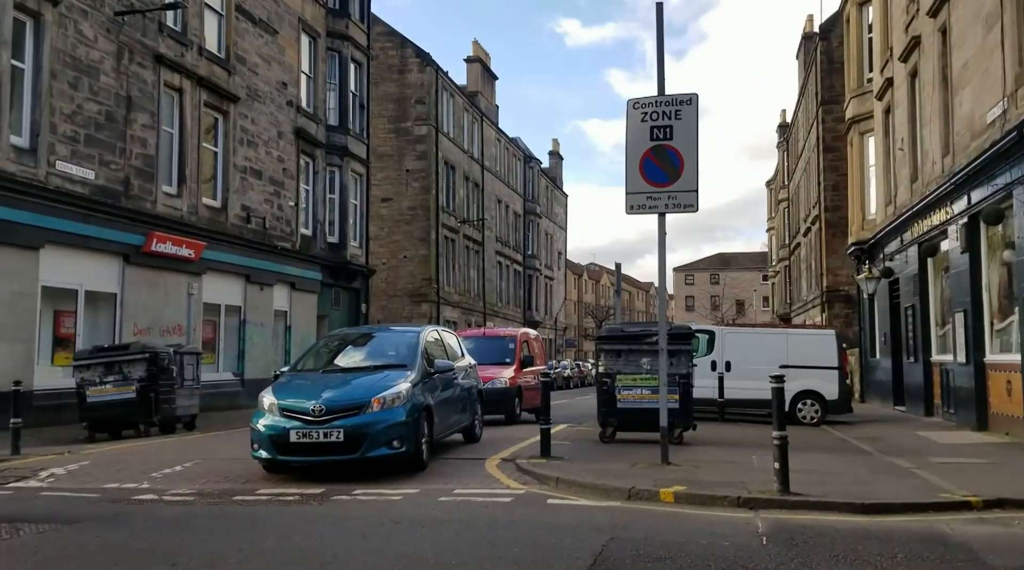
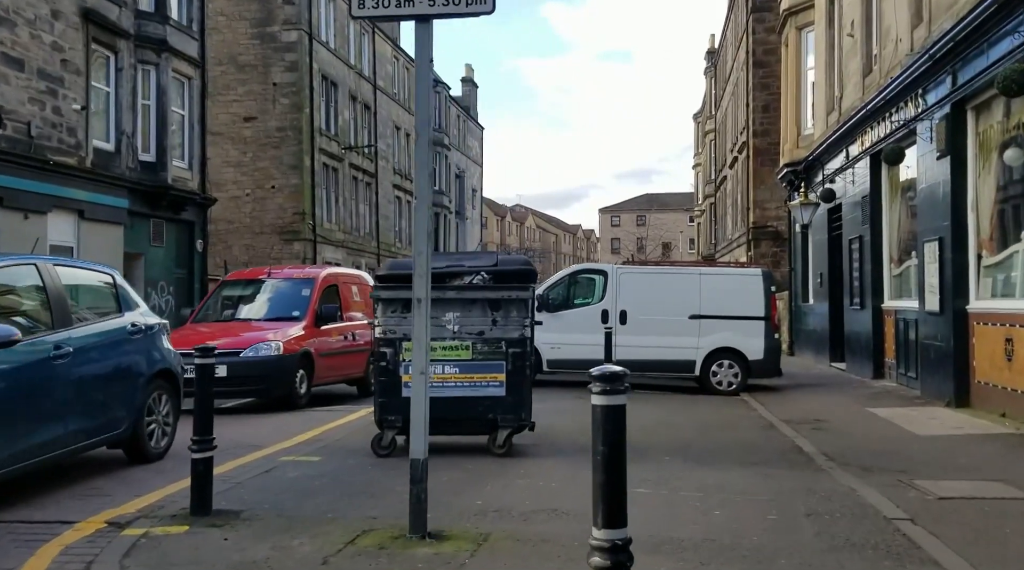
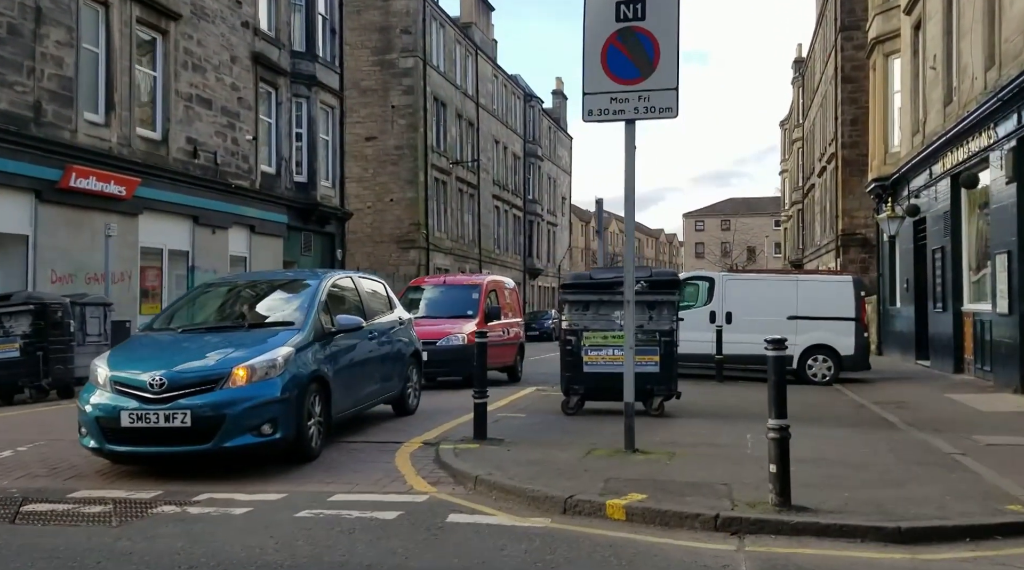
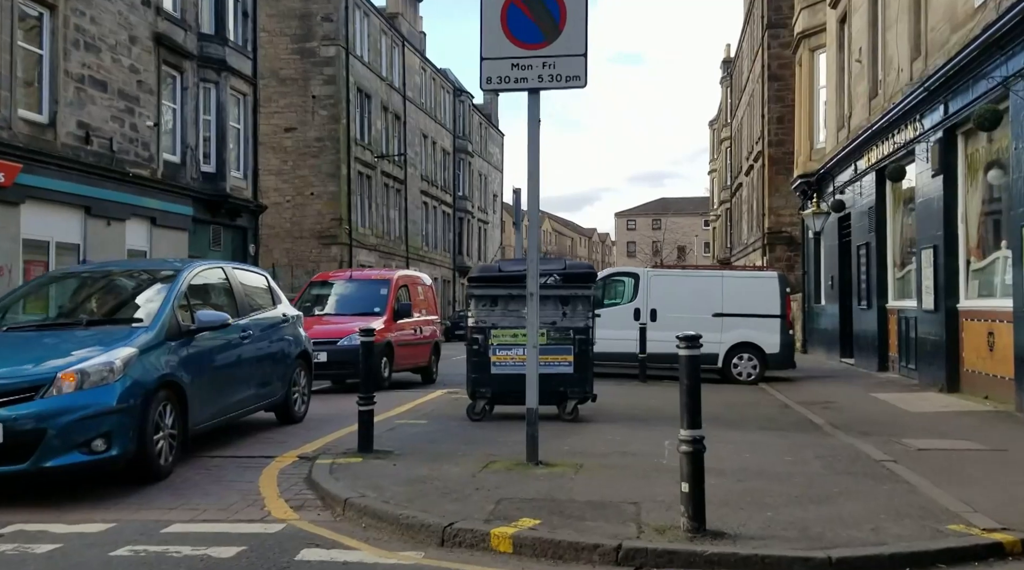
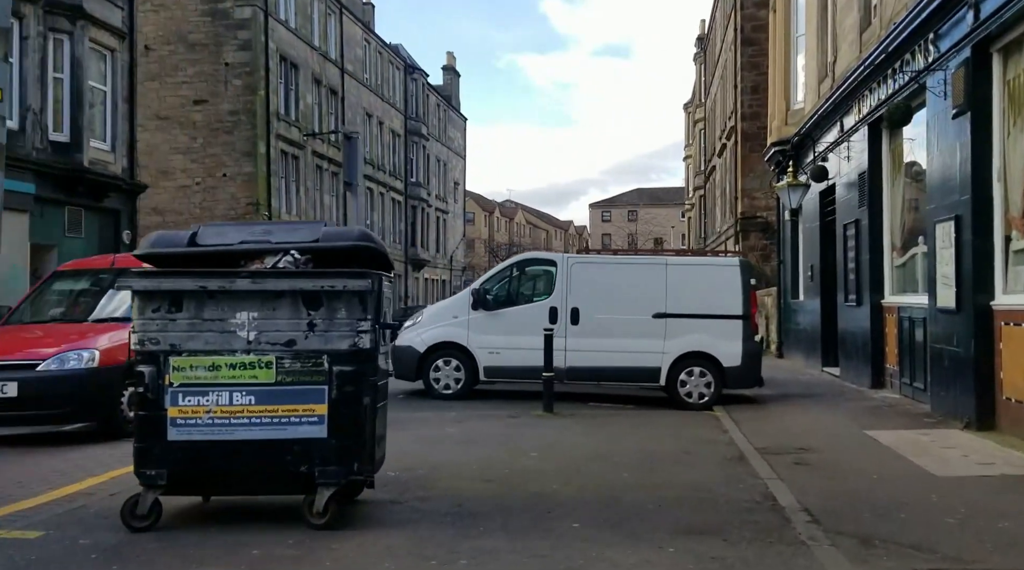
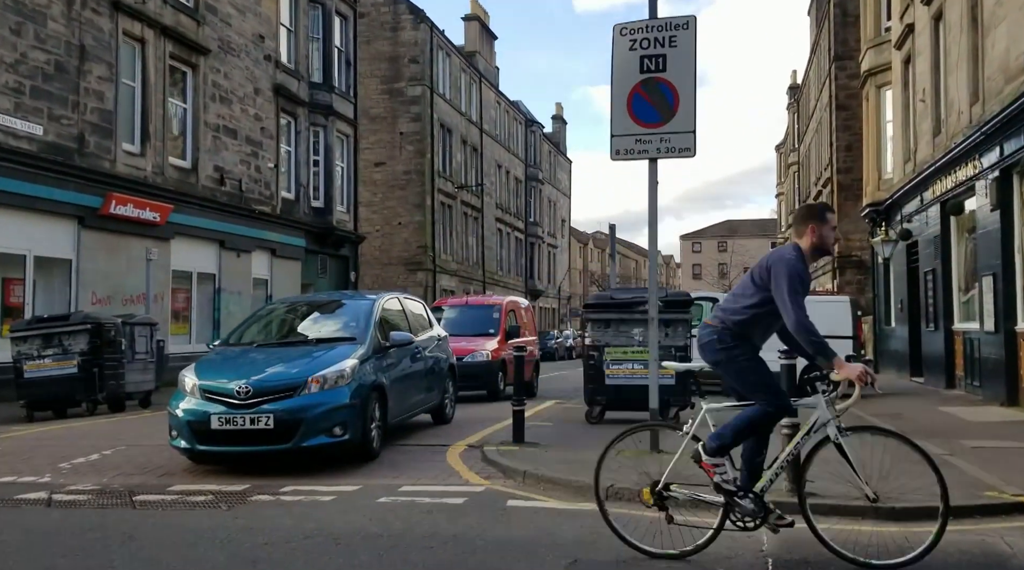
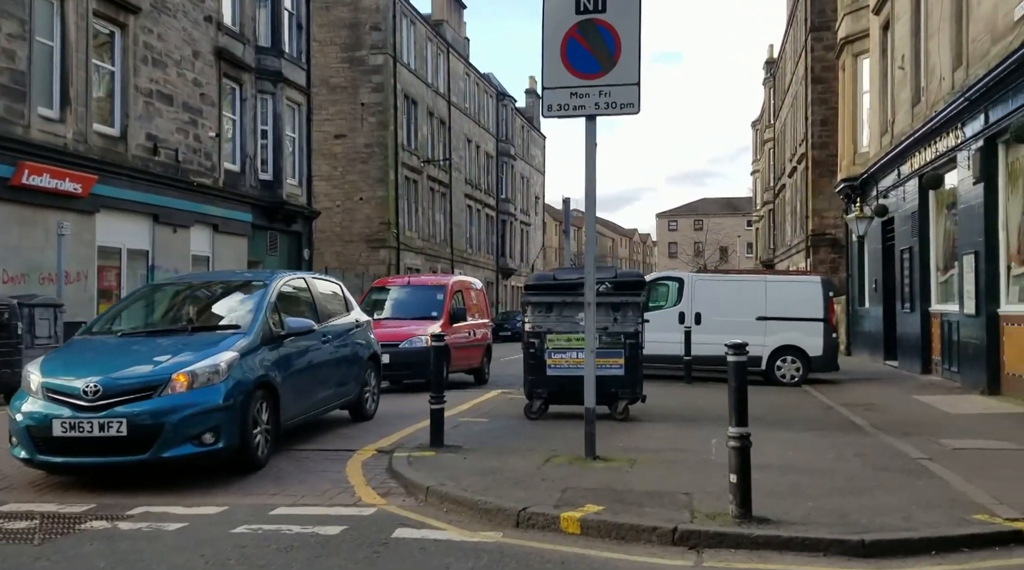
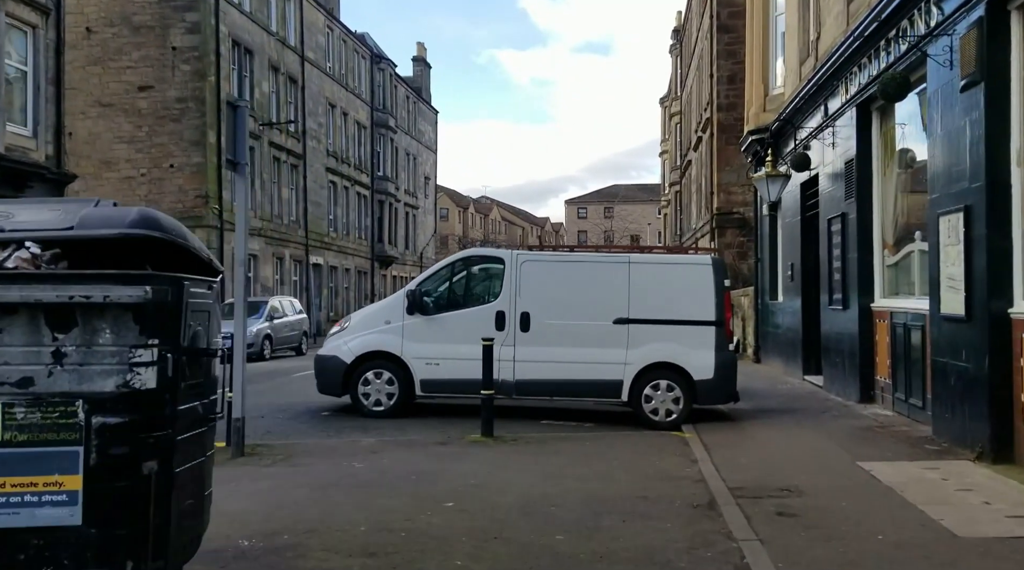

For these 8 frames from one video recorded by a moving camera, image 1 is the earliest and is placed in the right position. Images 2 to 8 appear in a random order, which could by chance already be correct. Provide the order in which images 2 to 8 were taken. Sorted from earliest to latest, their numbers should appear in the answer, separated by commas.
6, 3, 7, 4, 2, 5, 8
